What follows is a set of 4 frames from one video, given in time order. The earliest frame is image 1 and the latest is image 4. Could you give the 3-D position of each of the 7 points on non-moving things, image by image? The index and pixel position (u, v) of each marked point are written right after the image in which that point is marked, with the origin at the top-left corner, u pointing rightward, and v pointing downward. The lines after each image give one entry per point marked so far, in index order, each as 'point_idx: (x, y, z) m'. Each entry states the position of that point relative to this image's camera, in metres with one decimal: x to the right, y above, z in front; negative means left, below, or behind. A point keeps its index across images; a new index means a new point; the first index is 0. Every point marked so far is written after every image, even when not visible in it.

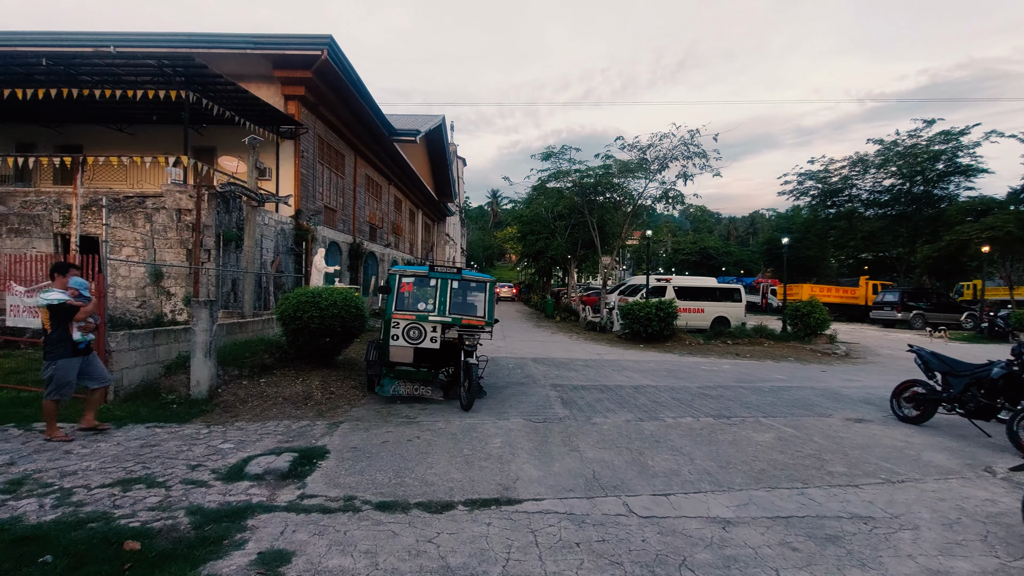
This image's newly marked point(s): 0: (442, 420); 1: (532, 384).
0: (-0.9, -1.7, +6.3) m
1: (+0.4, -1.7, +8.9) m
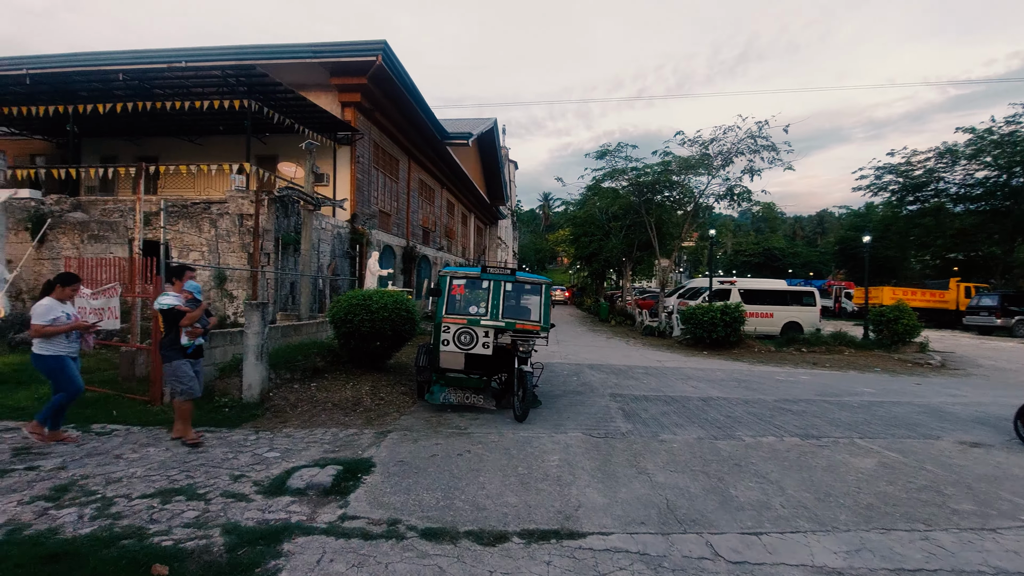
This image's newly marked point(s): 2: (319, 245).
0: (-0.2, -1.7, +5.8) m
1: (+1.3, -1.8, +8.3) m
2: (-5.4, +1.2, +14.1) m
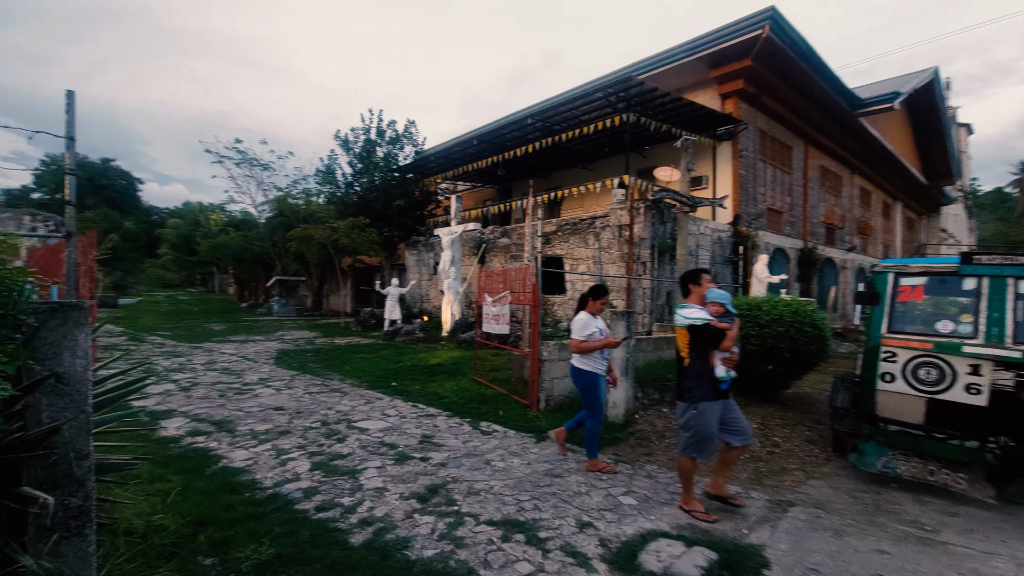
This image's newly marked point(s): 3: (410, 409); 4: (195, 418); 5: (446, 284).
0: (+3.1, -1.7, +3.1) m
1: (+5.9, -1.8, +3.9) m
2: (+4.8, +0.9, +12.8) m
3: (-1.3, -1.6, +6.5) m
4: (-3.7, -1.5, +5.8) m
5: (-2.0, +0.1, +14.9) m
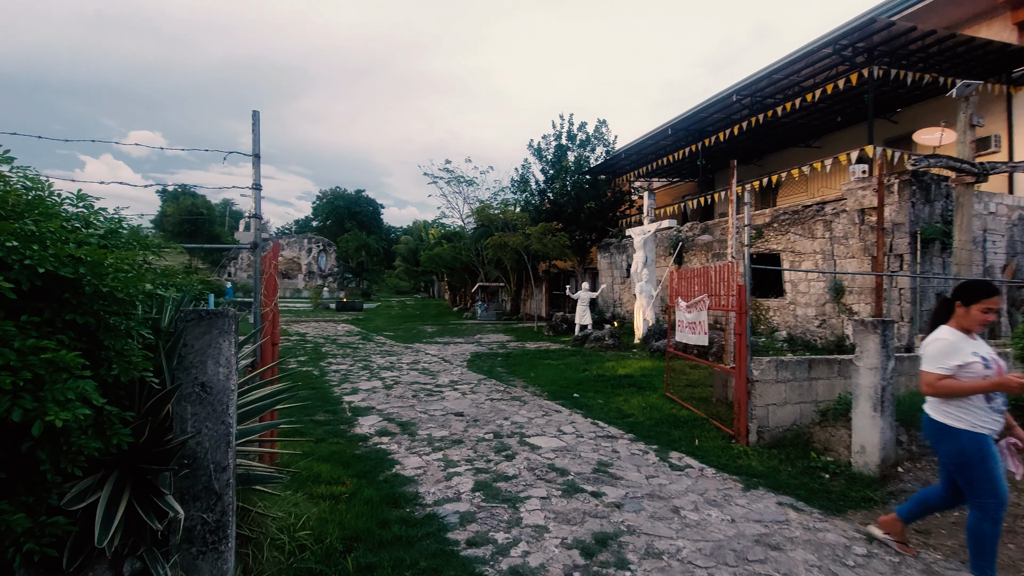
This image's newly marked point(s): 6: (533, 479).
0: (+3.7, -1.7, +1.0) m
1: (+6.6, -1.7, +0.7) m
2: (+8.9, +1.0, +9.3) m
3: (+0.9, -1.6, +5.8) m
4: (-1.5, -1.6, +6.1) m
5: (+3.5, 0.0, +13.9) m
6: (+0.2, -1.6, +4.2) m
